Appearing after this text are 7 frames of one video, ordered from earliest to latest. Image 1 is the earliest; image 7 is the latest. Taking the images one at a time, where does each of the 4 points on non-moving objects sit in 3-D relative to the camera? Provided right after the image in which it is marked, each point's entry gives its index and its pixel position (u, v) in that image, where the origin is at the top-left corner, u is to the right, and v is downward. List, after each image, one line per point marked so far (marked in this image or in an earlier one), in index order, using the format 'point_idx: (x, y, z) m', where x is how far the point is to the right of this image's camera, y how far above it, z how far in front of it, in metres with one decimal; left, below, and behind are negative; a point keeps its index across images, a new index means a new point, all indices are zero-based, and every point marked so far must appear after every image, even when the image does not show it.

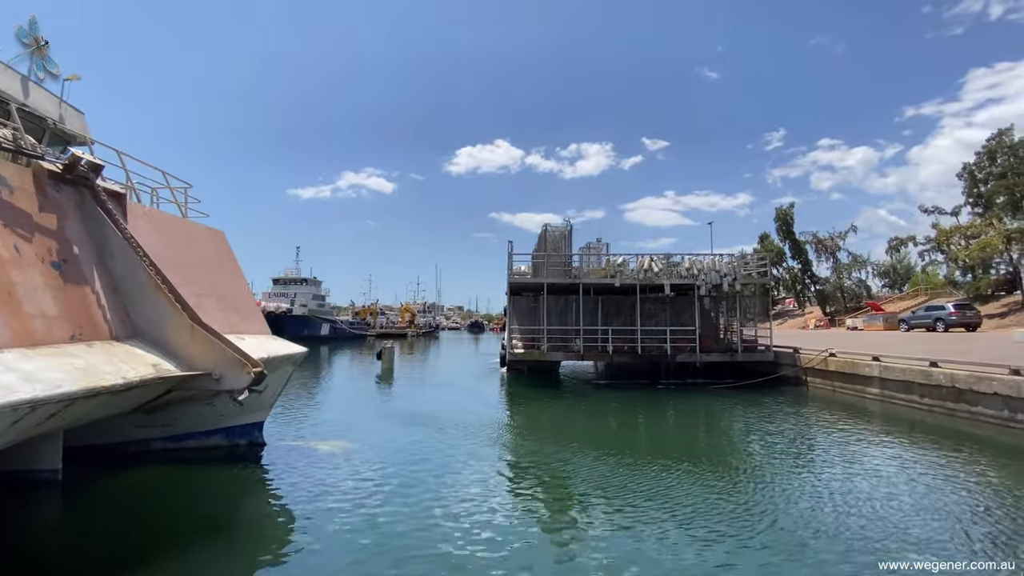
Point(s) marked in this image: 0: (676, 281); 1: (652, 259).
0: (+6.4, +0.3, +18.5) m
1: (+5.5, +1.1, +18.8) m
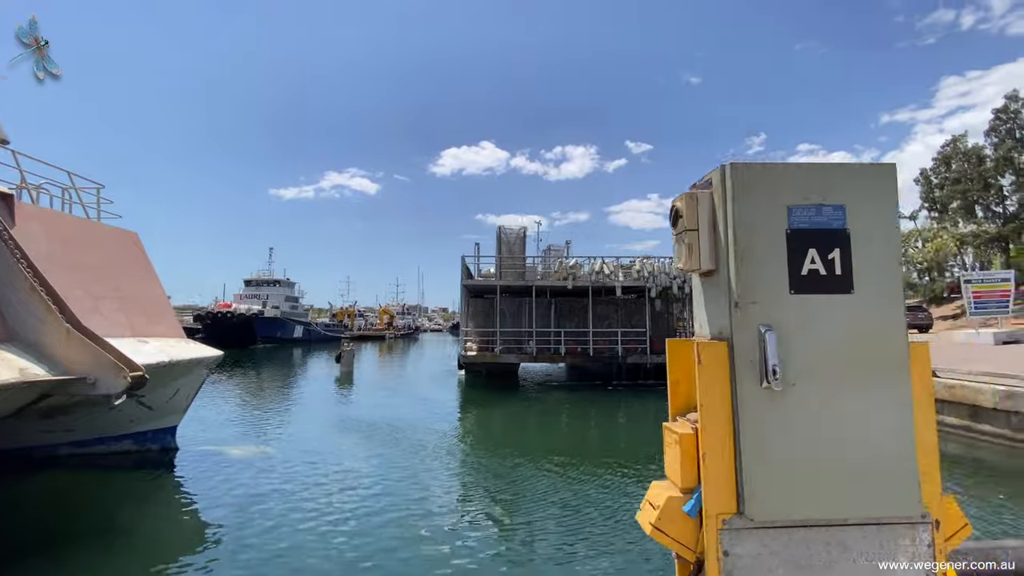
0: (+4.5, +0.2, +18.7) m
1: (+3.7, +1.0, +18.9) m
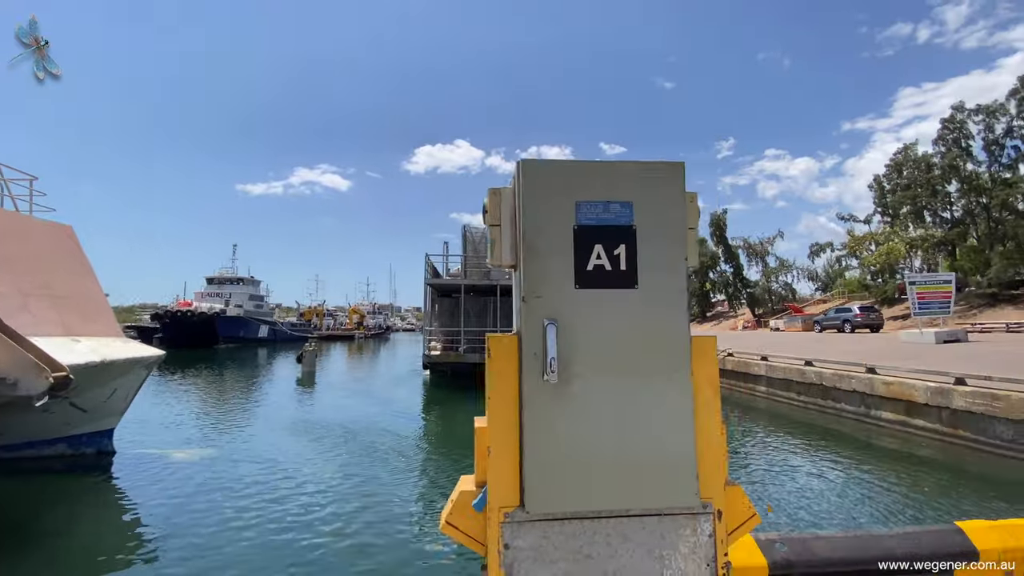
0: (+3.1, +0.2, +18.9) m
1: (+2.3, +1.1, +19.0) m
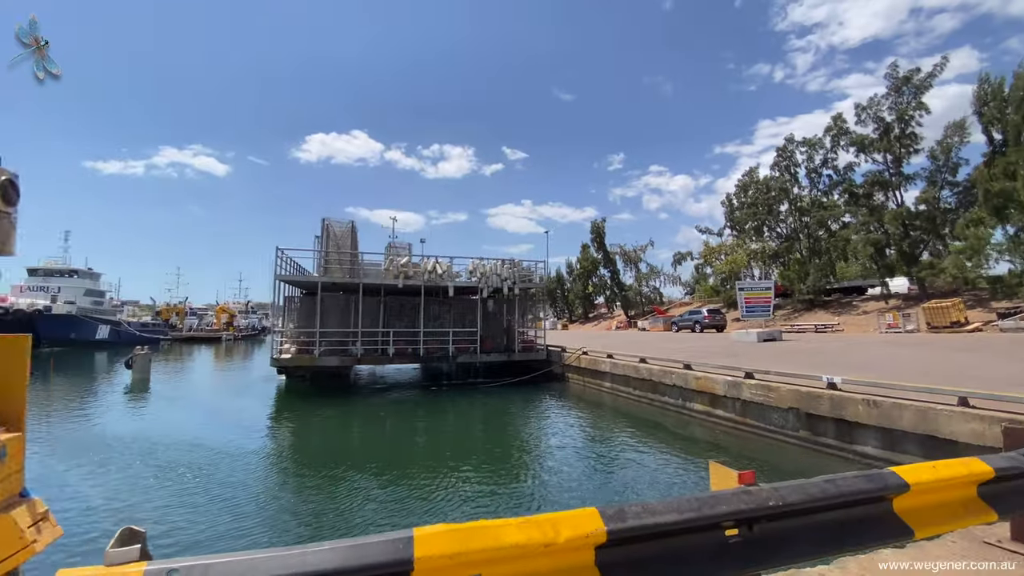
0: (-2.1, +0.2, +18.8) m
1: (-2.9, +1.1, +18.8) m
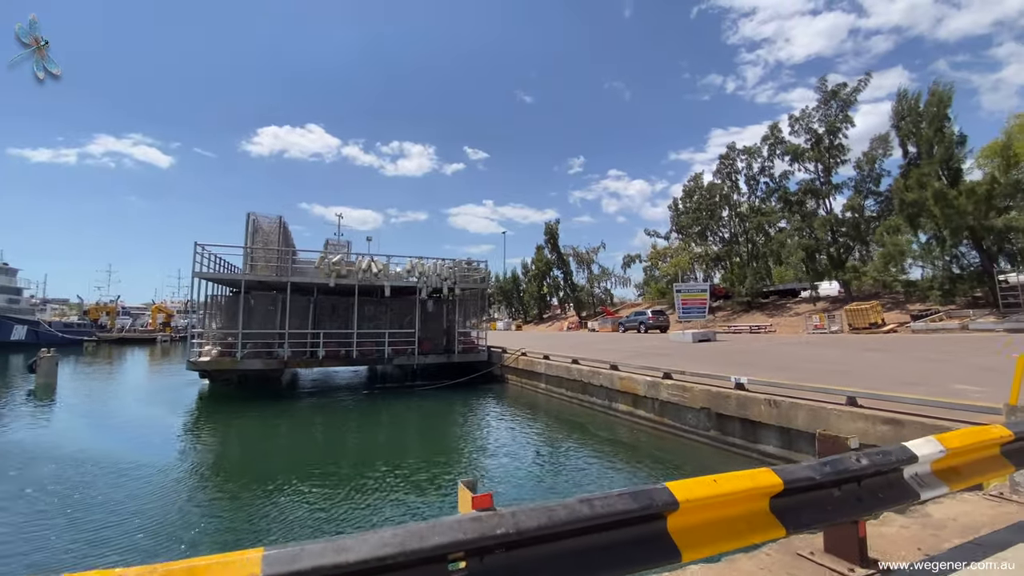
0: (-4.4, +0.2, +18.3) m
1: (-5.3, +1.1, +18.2) m
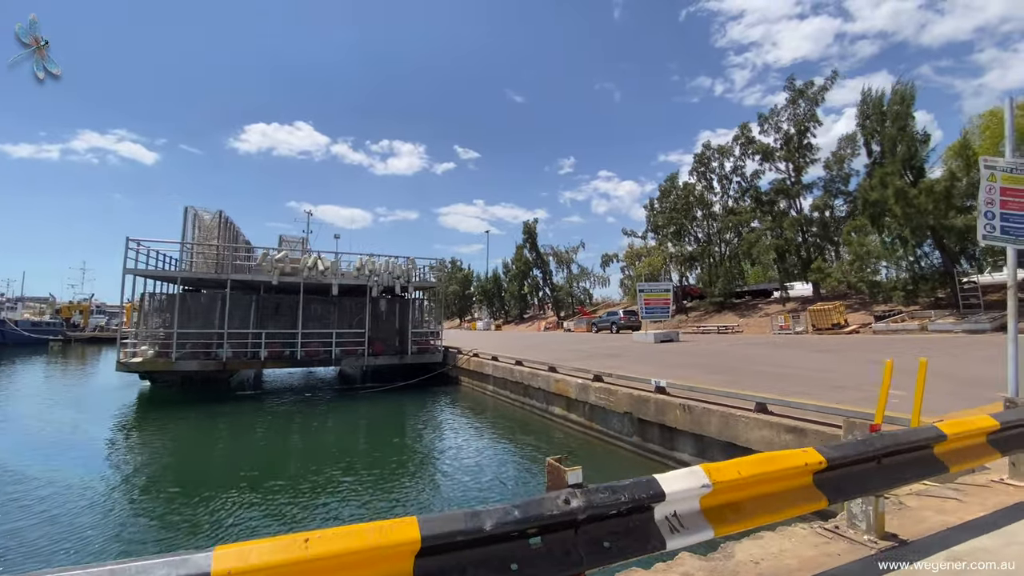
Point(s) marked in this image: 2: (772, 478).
0: (-6.2, +0.2, +17.7) m
1: (-7.0, +1.2, +17.5) m
2: (+1.2, -0.8, +2.1) m
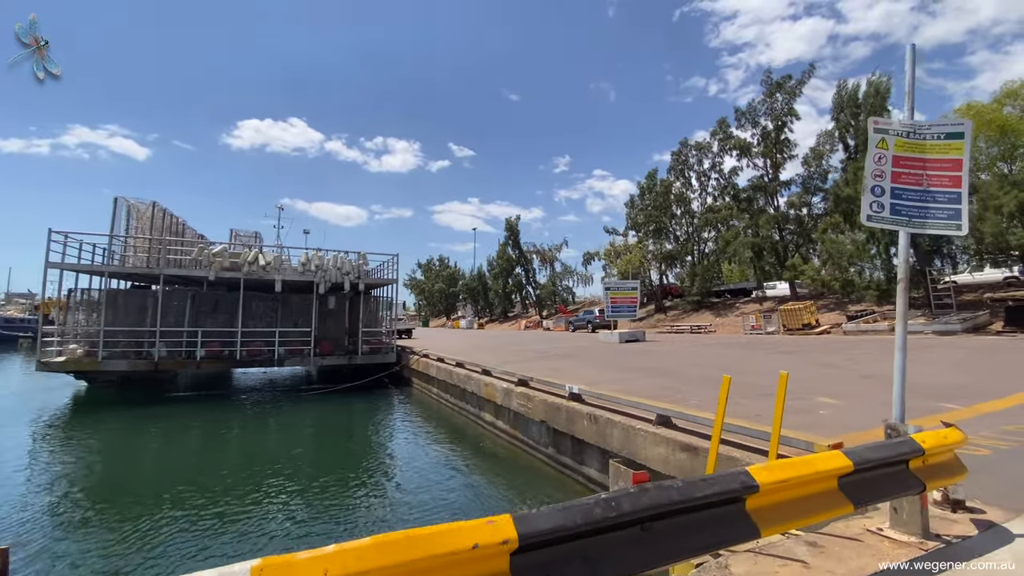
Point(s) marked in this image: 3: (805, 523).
0: (-7.8, +0.4, +16.8) m
1: (-8.6, +1.3, +16.7) m
2: (-0.3, -0.8, +1.4) m
3: (+1.3, -1.0, +2.1) m
